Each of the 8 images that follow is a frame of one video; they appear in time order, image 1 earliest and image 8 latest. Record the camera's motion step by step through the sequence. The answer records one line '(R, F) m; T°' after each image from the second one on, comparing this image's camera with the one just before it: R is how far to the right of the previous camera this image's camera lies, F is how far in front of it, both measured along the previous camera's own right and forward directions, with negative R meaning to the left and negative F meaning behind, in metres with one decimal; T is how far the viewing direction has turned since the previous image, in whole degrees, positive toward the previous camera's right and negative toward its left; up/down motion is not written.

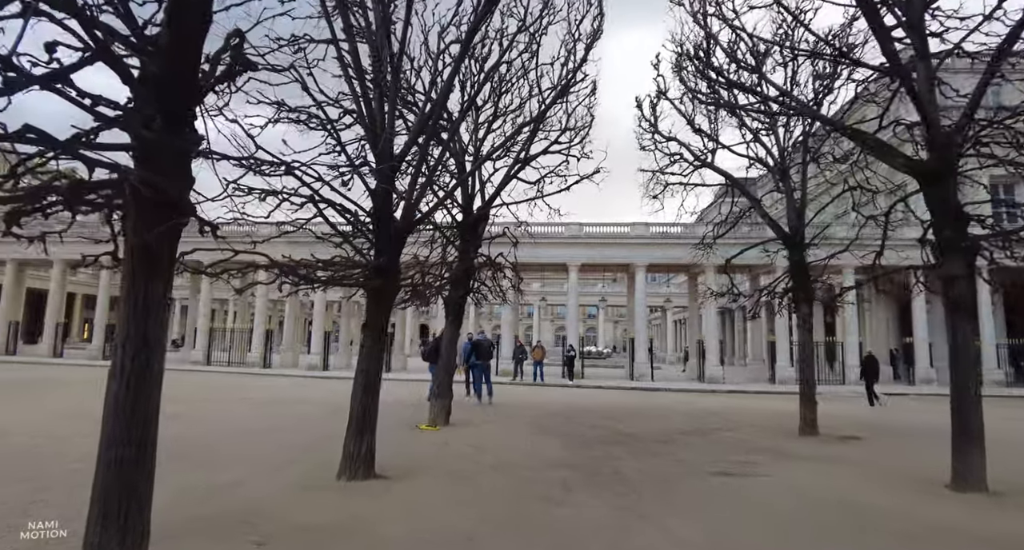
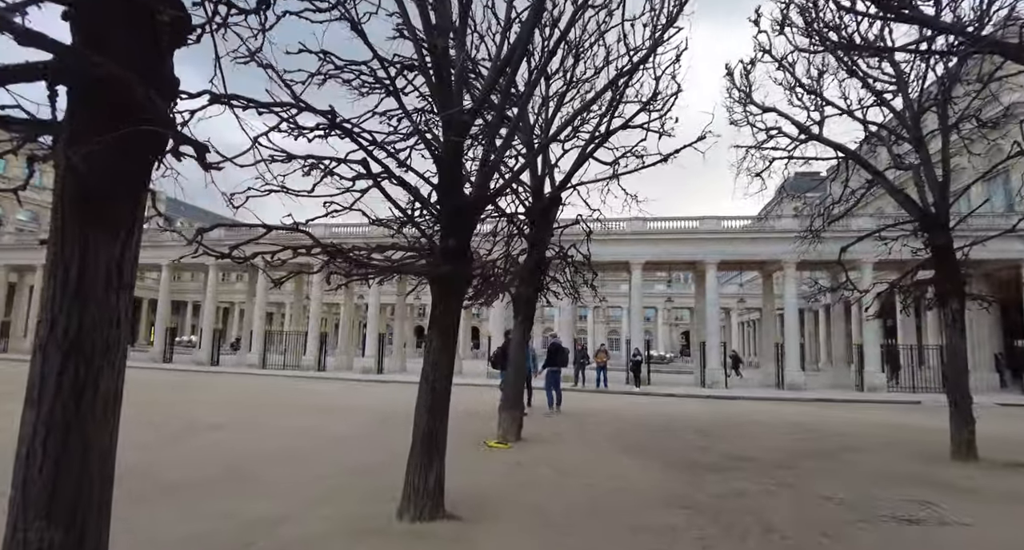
(-0.6, +1.5) m; -5°
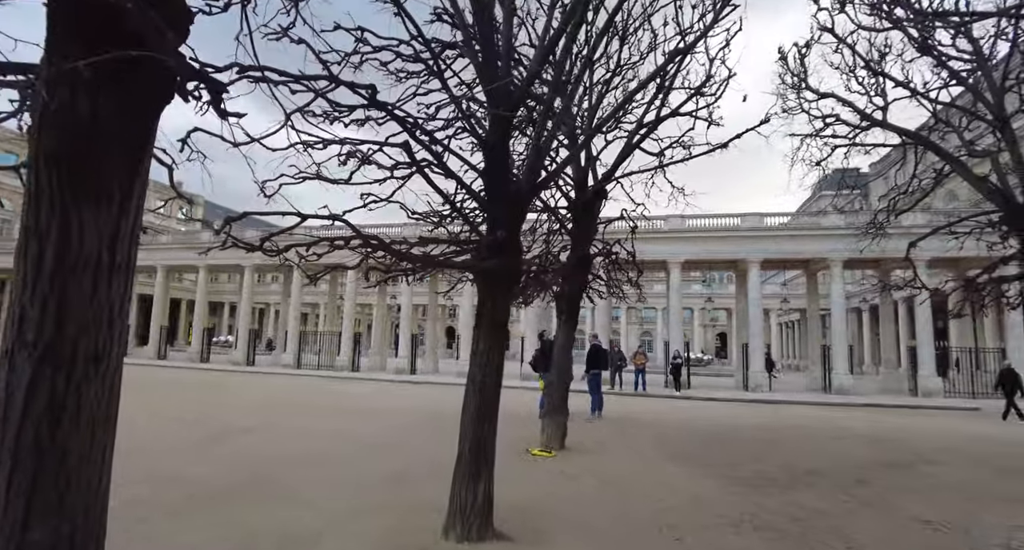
(-0.2, +0.5) m; -3°
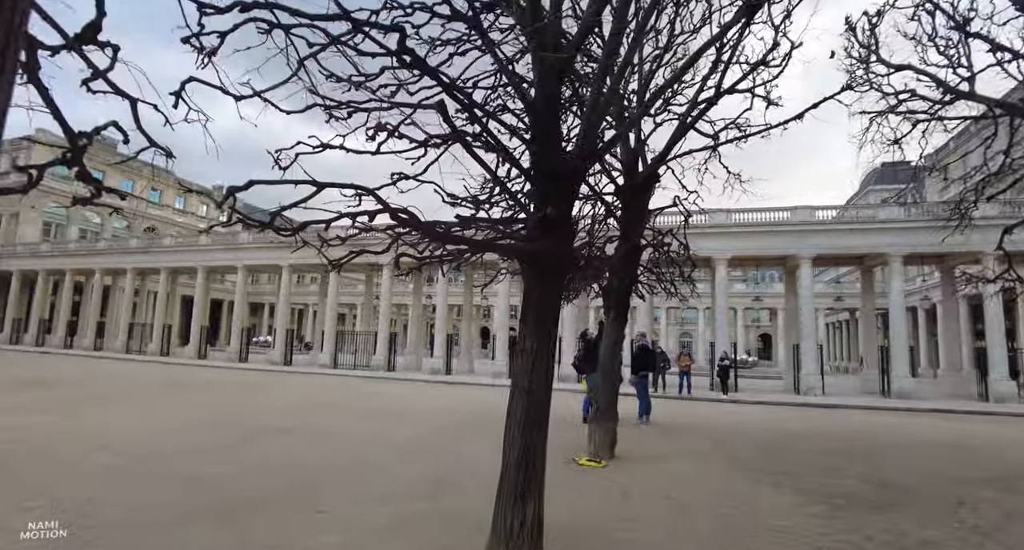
(-0.2, +0.7) m; -4°
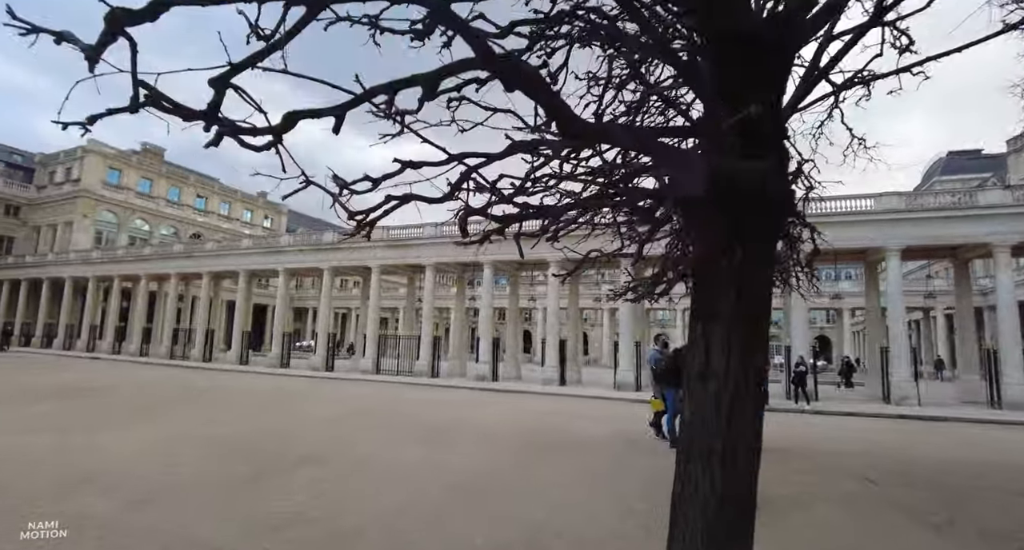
(-0.6, +1.8) m; -4°
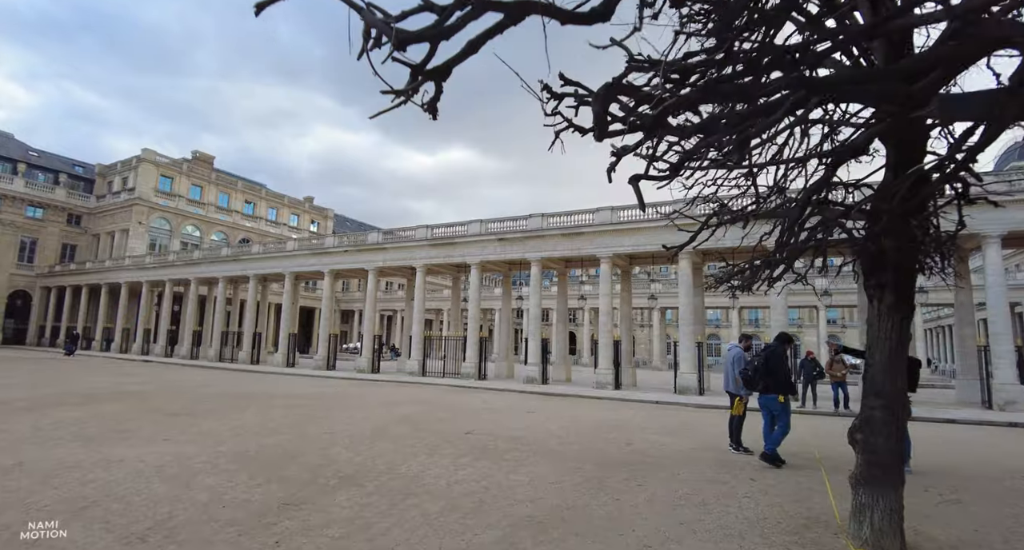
(-0.5, +1.2) m; -4°
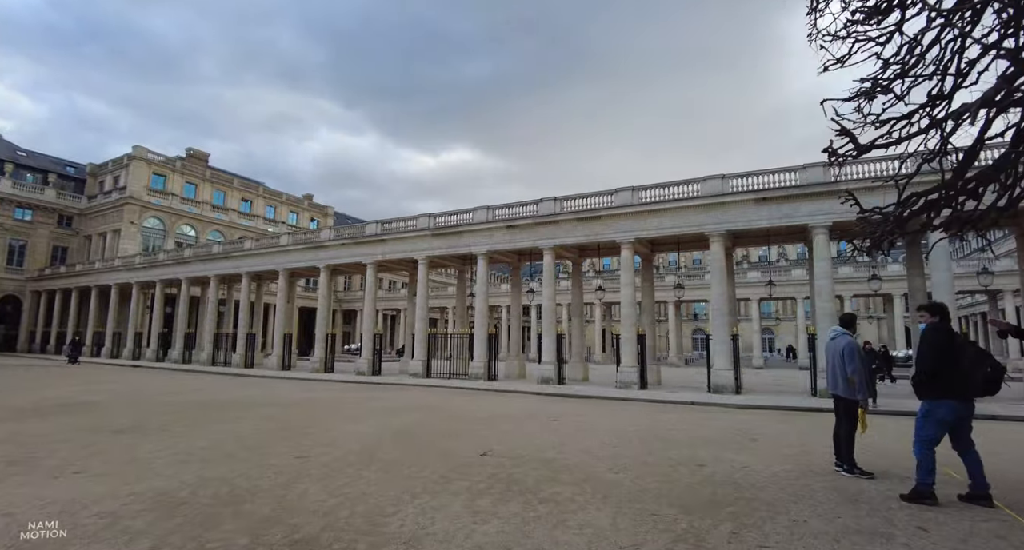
(-0.3, +2.2) m; 0°
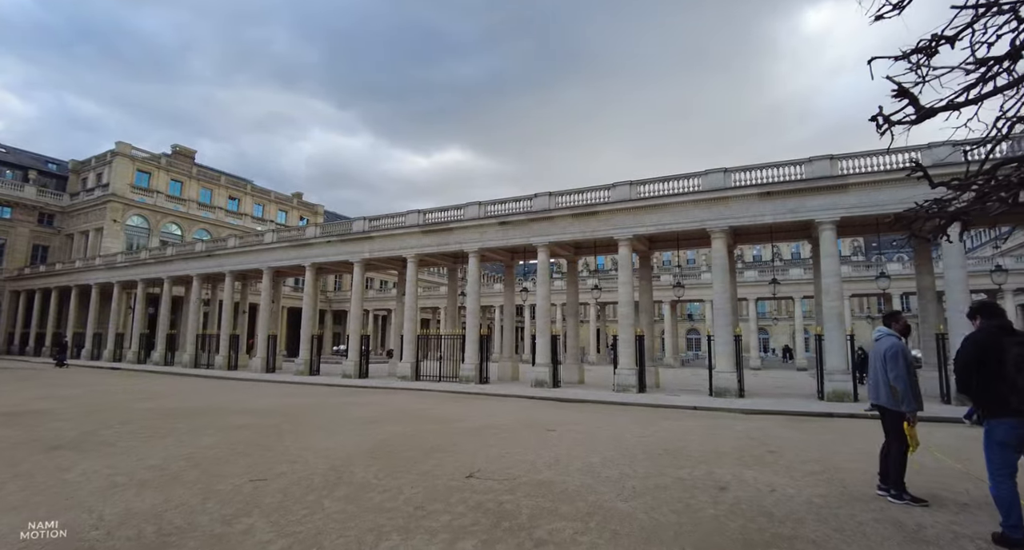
(0.0, +0.9) m; +1°
